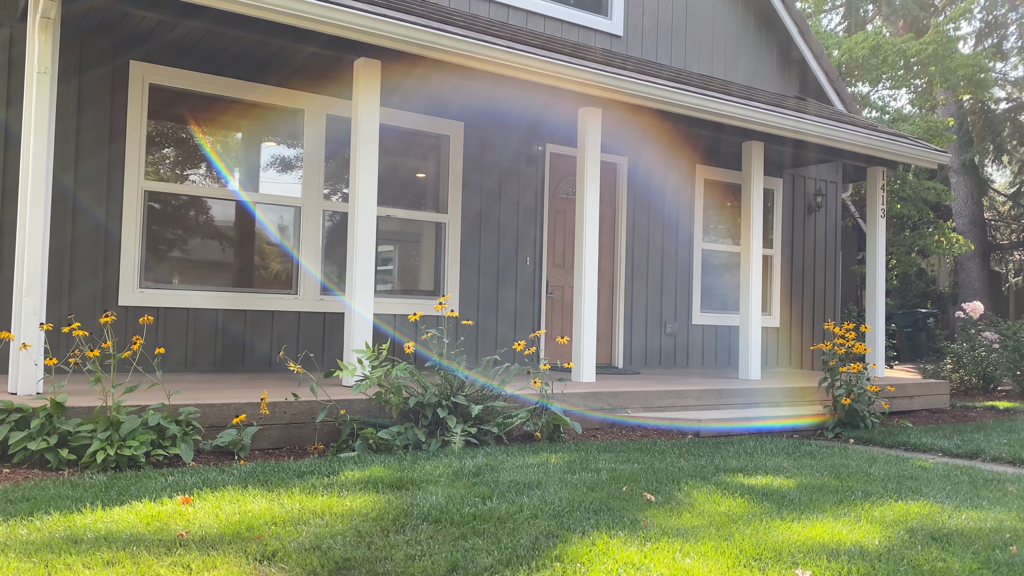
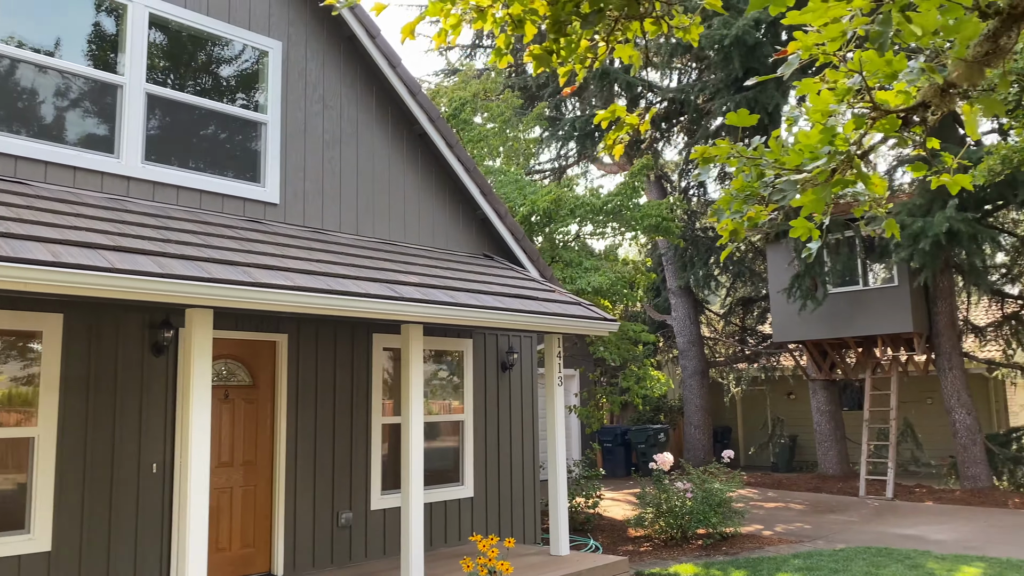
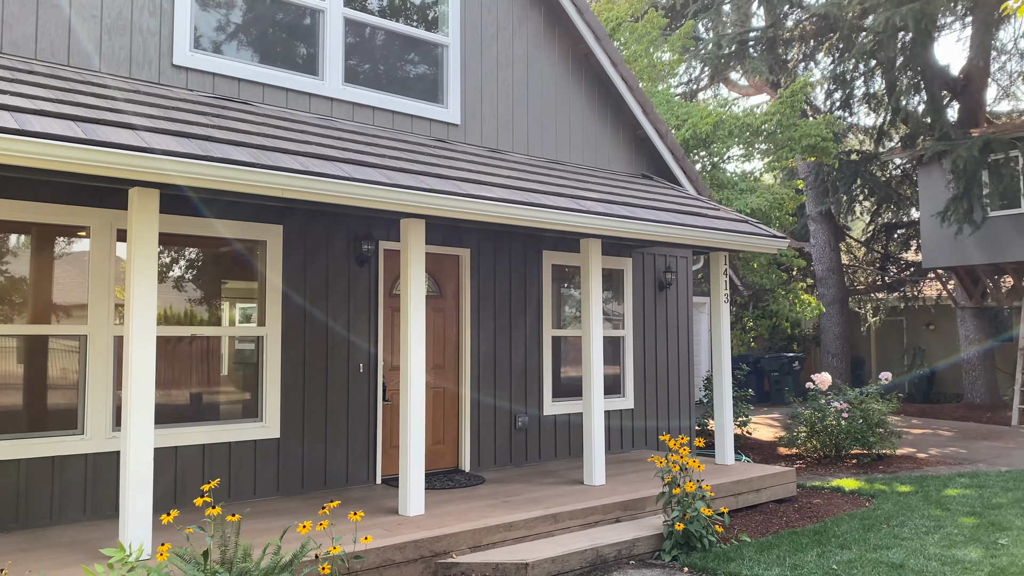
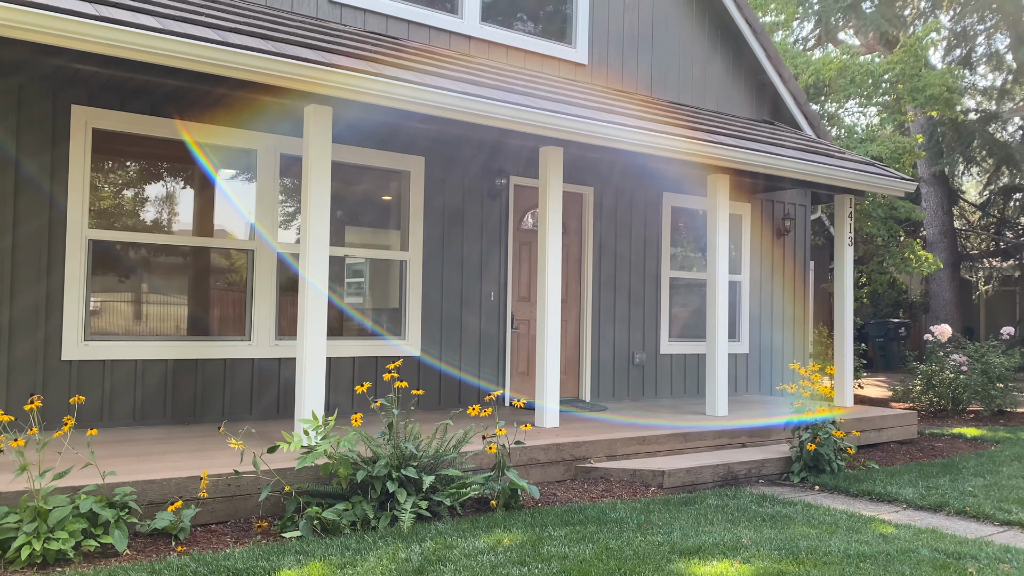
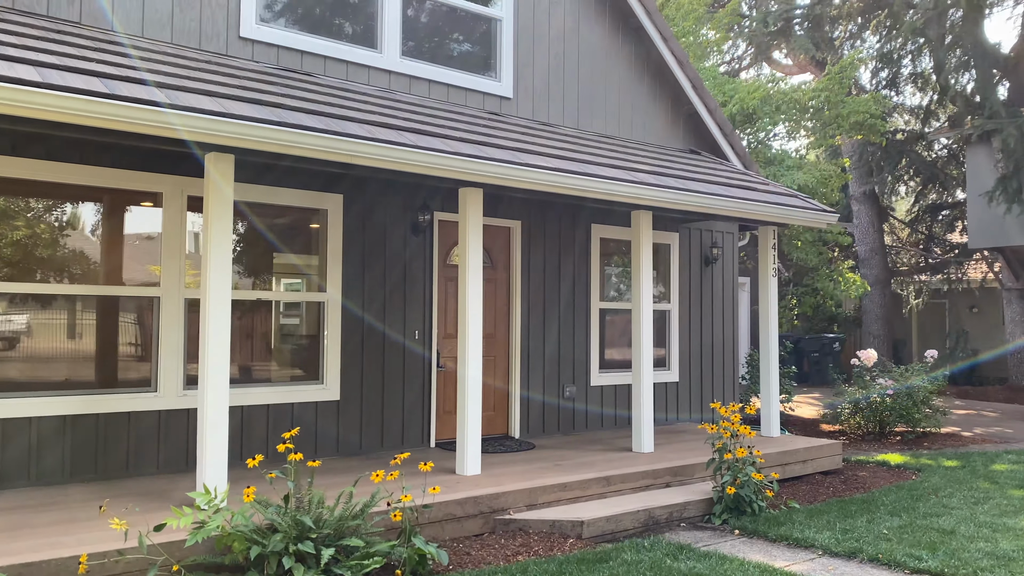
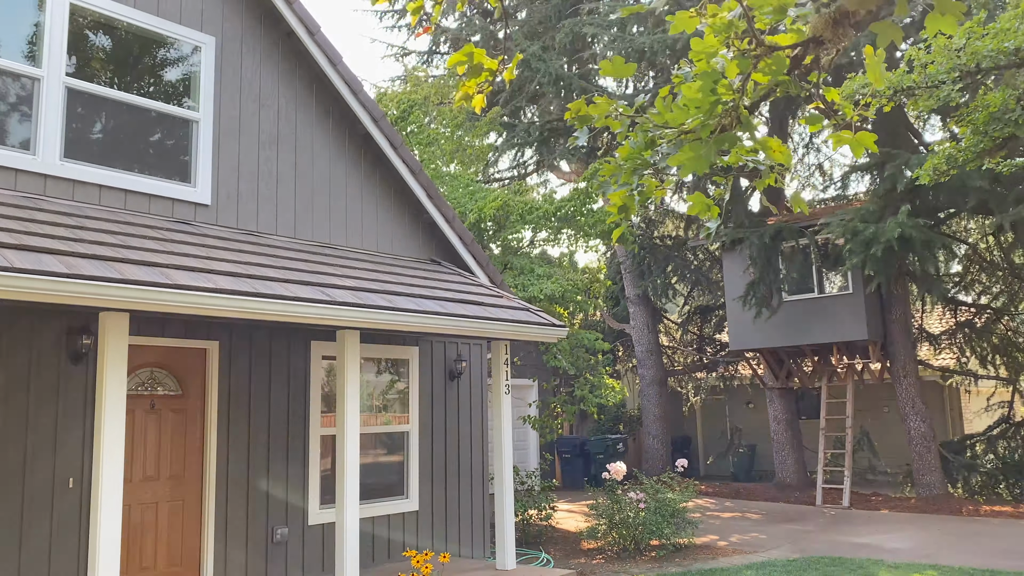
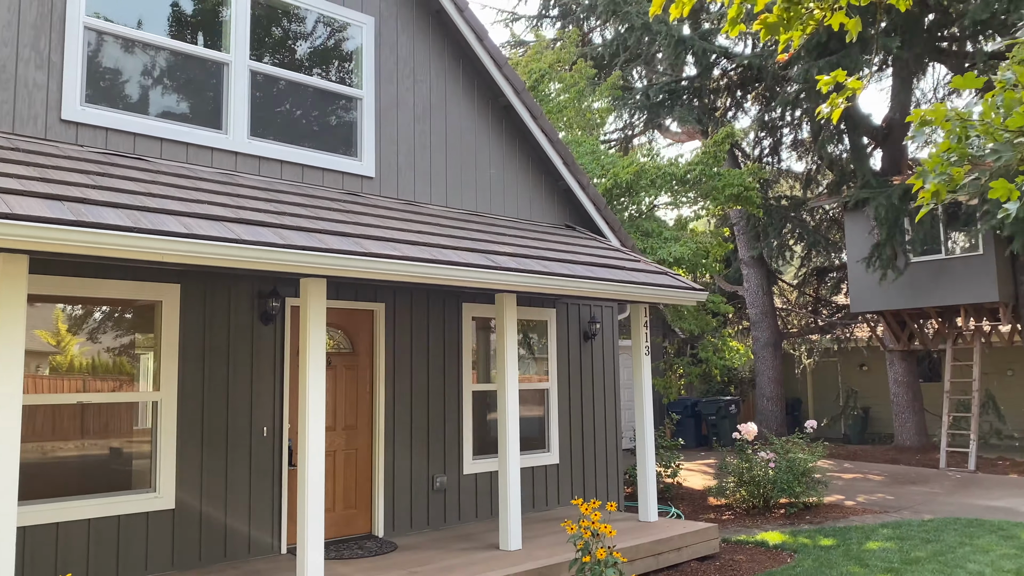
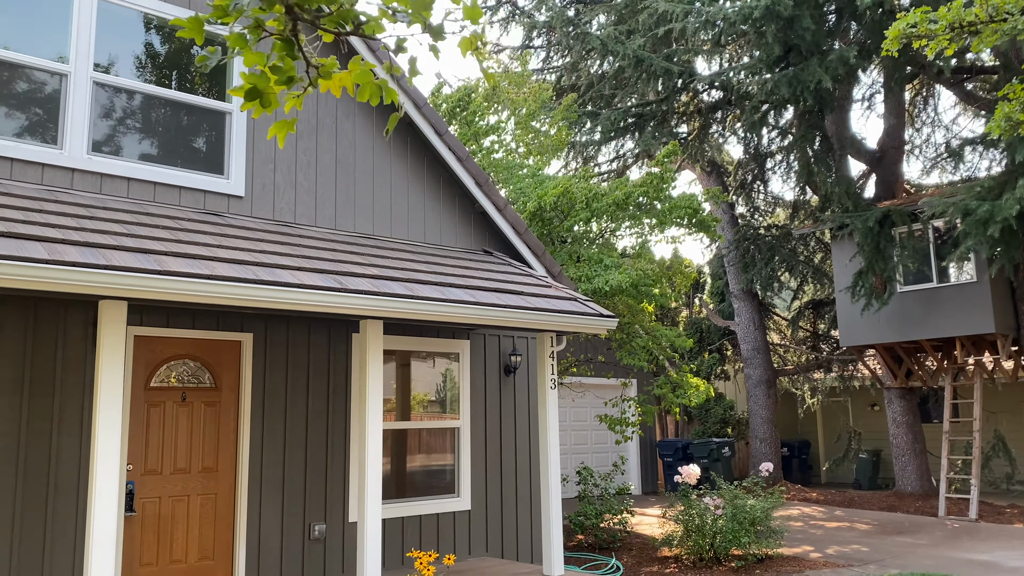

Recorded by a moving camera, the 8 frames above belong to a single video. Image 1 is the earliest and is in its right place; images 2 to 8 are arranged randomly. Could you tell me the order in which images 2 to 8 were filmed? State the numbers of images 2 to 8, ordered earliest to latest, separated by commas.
4, 5, 3, 7, 2, 6, 8
